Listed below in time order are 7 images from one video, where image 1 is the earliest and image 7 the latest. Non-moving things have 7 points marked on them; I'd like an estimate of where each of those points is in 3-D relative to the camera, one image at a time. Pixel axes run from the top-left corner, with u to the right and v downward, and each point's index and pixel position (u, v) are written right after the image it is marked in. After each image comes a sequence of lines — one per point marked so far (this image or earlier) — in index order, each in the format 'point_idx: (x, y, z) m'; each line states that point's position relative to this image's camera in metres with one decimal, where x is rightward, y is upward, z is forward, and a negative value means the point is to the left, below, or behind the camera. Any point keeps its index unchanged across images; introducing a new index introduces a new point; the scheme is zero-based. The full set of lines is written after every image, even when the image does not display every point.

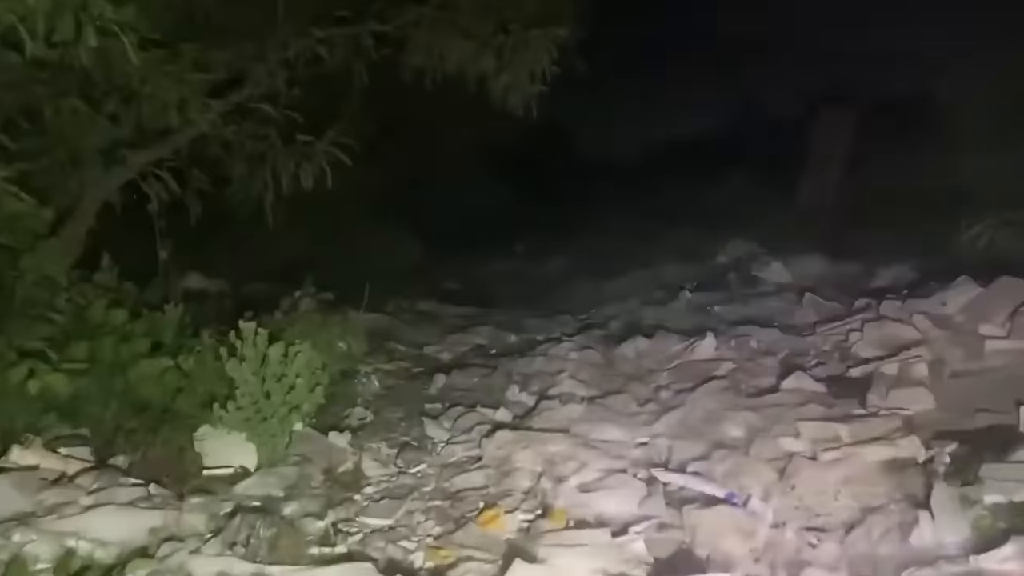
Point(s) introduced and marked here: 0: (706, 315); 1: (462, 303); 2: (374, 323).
0: (+1.1, -0.1, +6.1) m
1: (-0.3, -0.1, +6.9) m
2: (-0.7, -0.2, +6.0) m
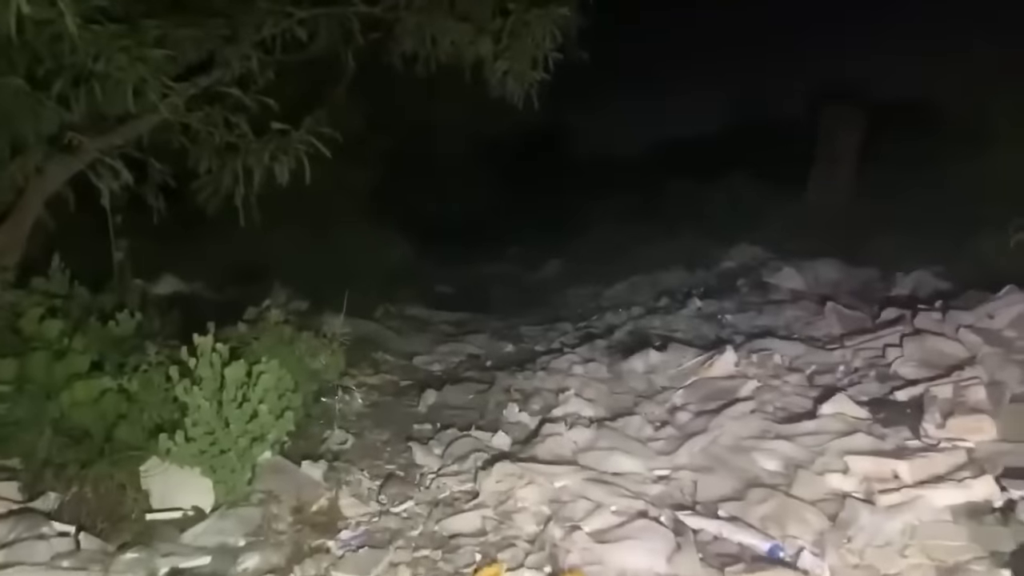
0: (+1.1, -0.2, +5.6) m
1: (-0.4, -0.1, +6.5) m
2: (-0.8, -0.2, +5.6) m
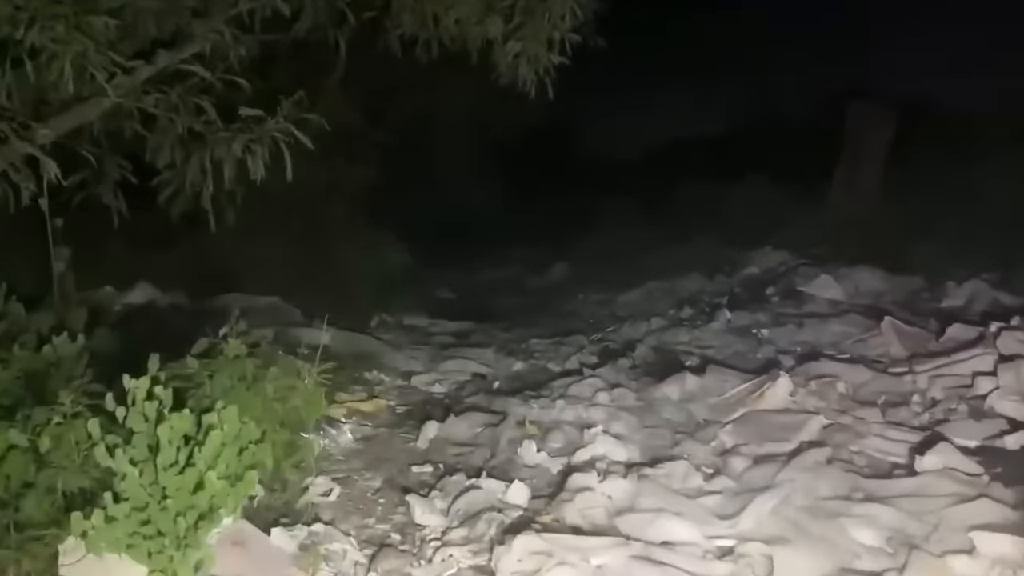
0: (+1.1, -0.2, +5.0) m
1: (-0.3, -0.2, +5.9) m
2: (-0.7, -0.3, +4.9) m
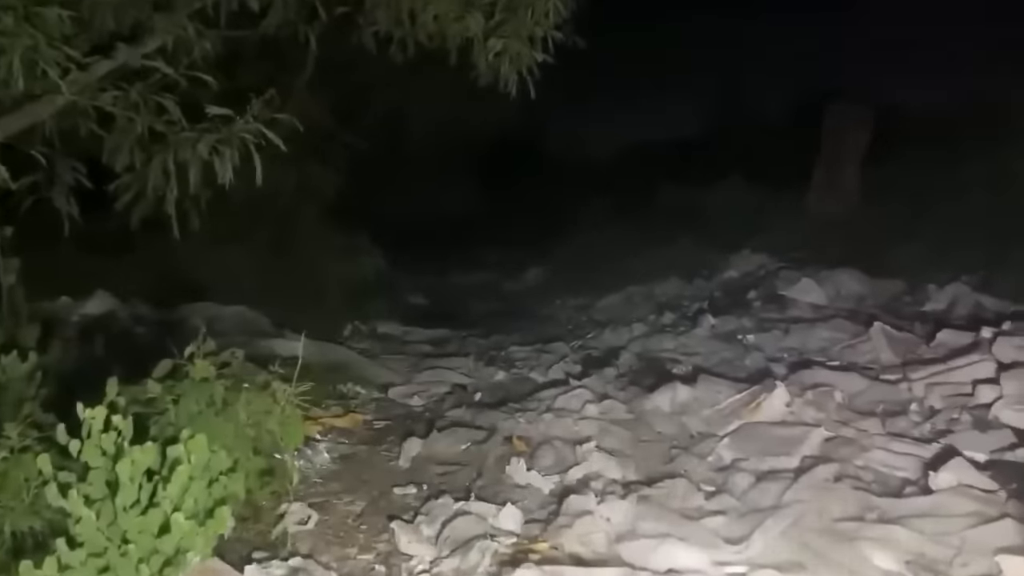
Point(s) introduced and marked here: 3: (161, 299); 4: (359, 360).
0: (+1.0, -0.3, +4.9) m
1: (-0.4, -0.2, +5.7) m
2: (-0.8, -0.3, +4.8) m
3: (-1.7, -0.1, +5.2) m
4: (-0.7, -0.3, +4.8) m
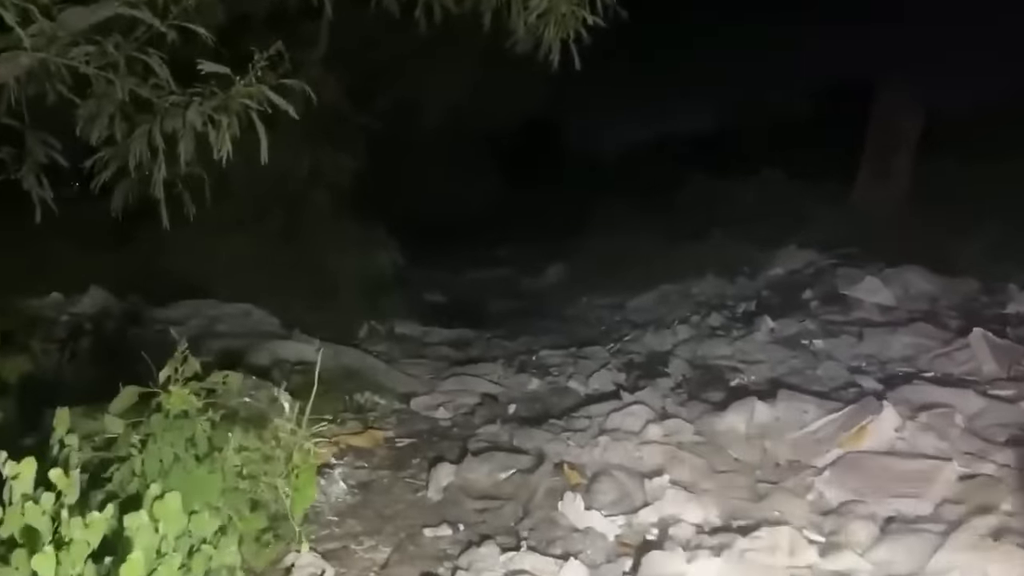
0: (+1.2, -0.3, +4.3) m
1: (-0.3, -0.2, +5.2) m
2: (-0.6, -0.3, +4.2) m
3: (-1.5, 0.0, +4.6) m
4: (-0.5, -0.3, +4.2) m
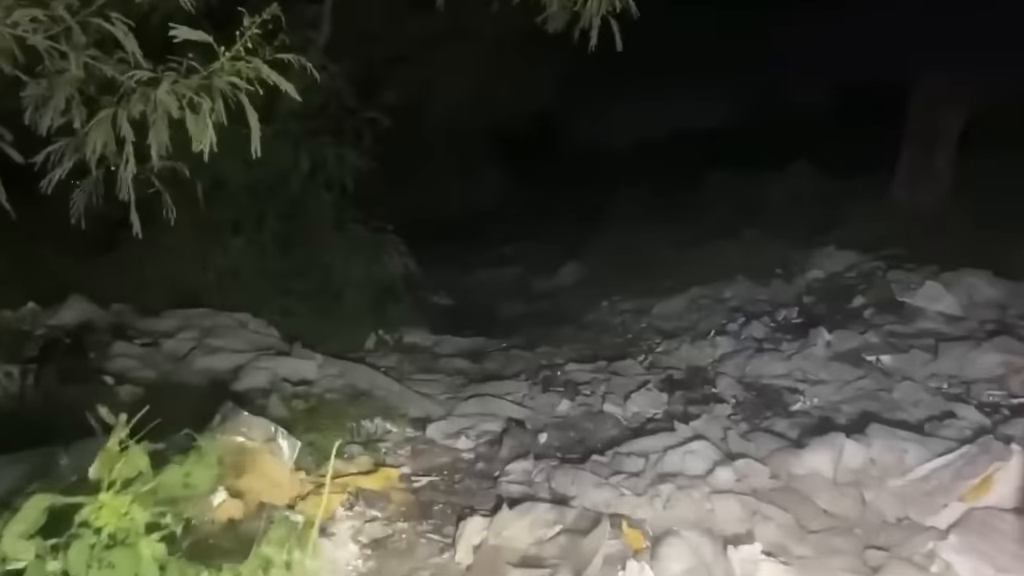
0: (+1.3, -0.3, +3.8) m
1: (-0.2, -0.2, +4.7) m
2: (-0.5, -0.3, +3.7) m
3: (-1.4, -0.1, +4.1) m
4: (-0.4, -0.3, +3.7) m
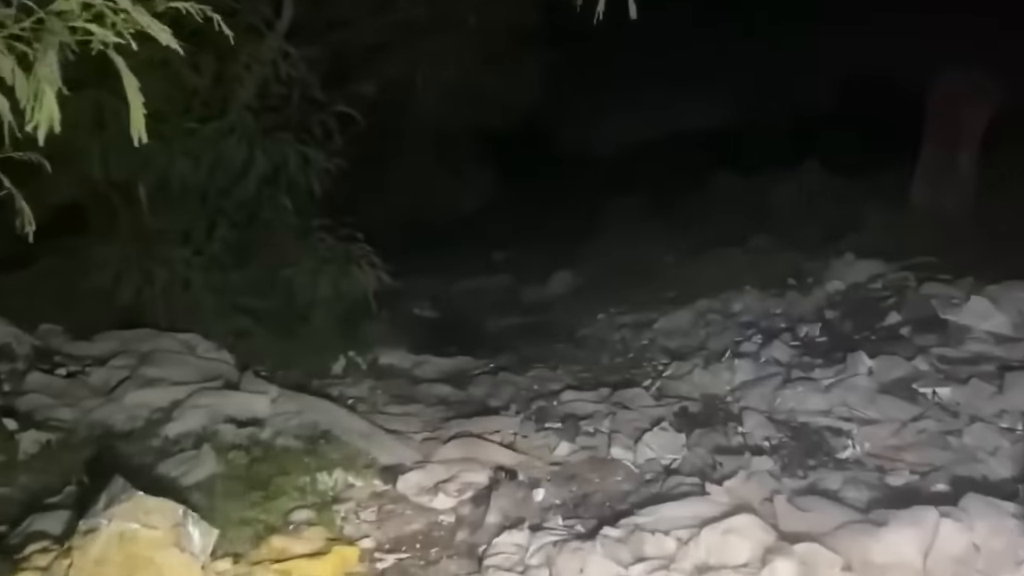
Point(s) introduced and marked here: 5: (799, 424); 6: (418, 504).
0: (+1.2, -0.3, +3.2) m
1: (-0.2, -0.3, +4.0) m
2: (-0.6, -0.4, +3.1) m
3: (-1.5, -0.2, +3.5) m
4: (-0.4, -0.4, +3.1) m
5: (+0.9, -0.4, +3.2) m
6: (-0.2, -0.5, +2.7) m
